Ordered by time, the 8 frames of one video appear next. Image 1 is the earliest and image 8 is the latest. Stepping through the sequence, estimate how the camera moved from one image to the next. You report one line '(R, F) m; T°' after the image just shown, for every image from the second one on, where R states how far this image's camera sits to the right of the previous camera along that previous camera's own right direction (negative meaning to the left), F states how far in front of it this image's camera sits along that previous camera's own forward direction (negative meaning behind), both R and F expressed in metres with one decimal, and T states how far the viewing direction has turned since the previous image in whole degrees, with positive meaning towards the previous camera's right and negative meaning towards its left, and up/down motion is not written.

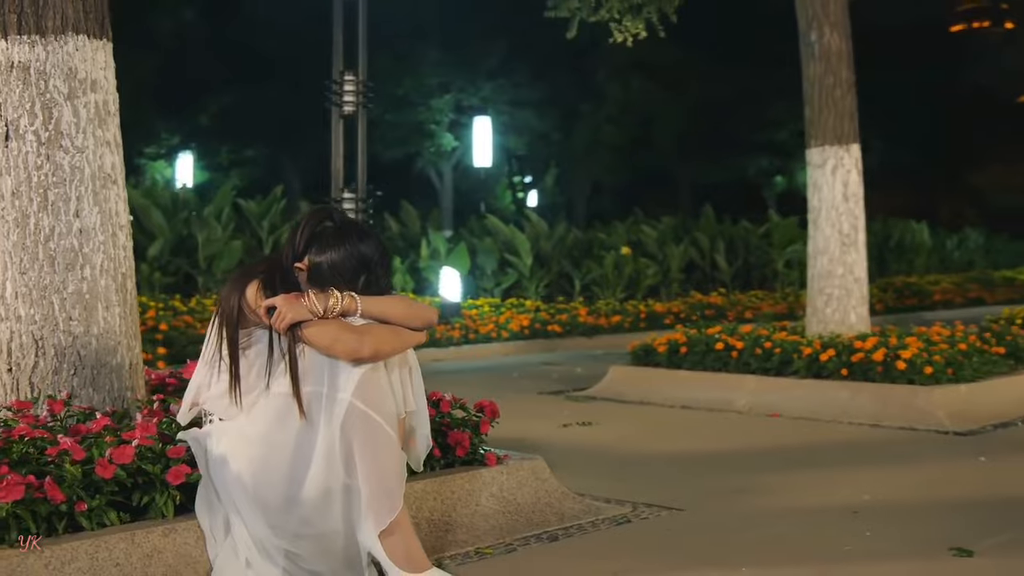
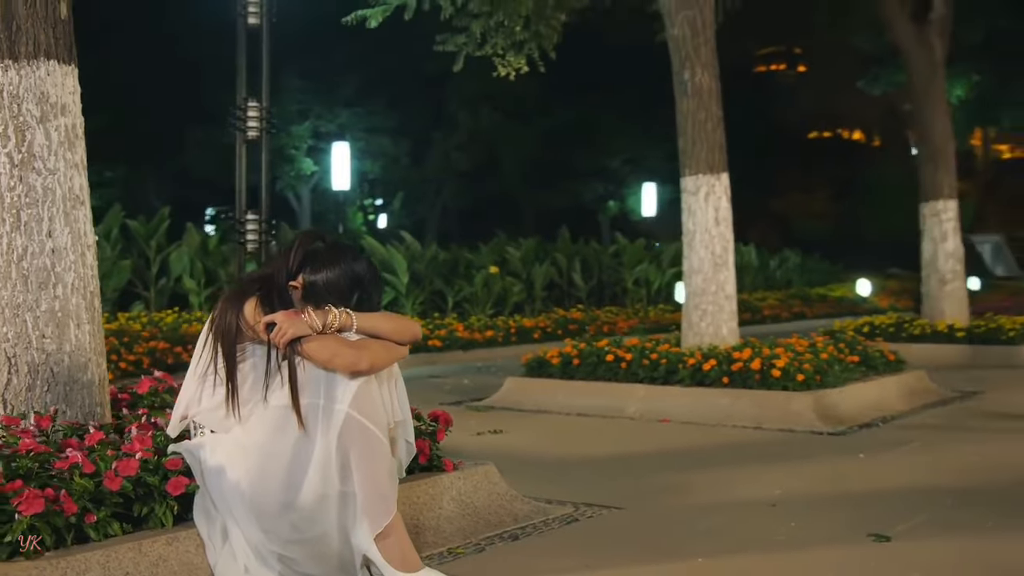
(-1.2, -0.5) m; +11°
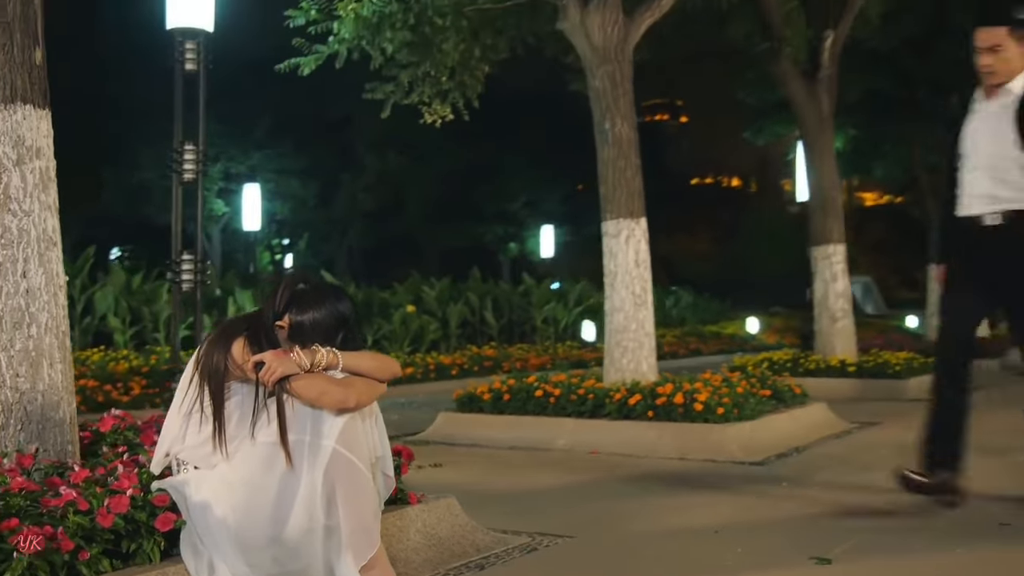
(-0.7, -0.3) m; +7°
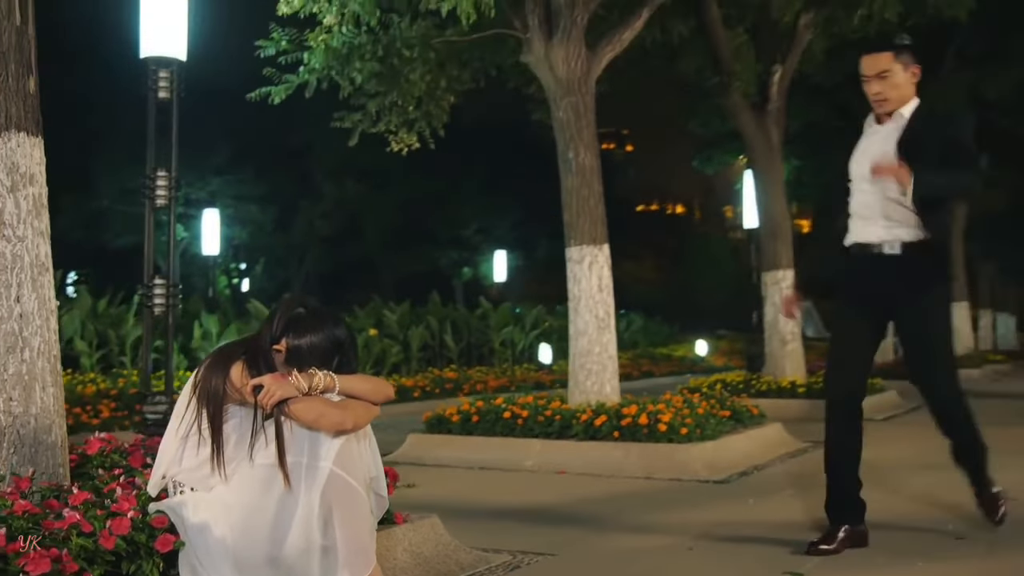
(-0.4, -0.2) m; +3°
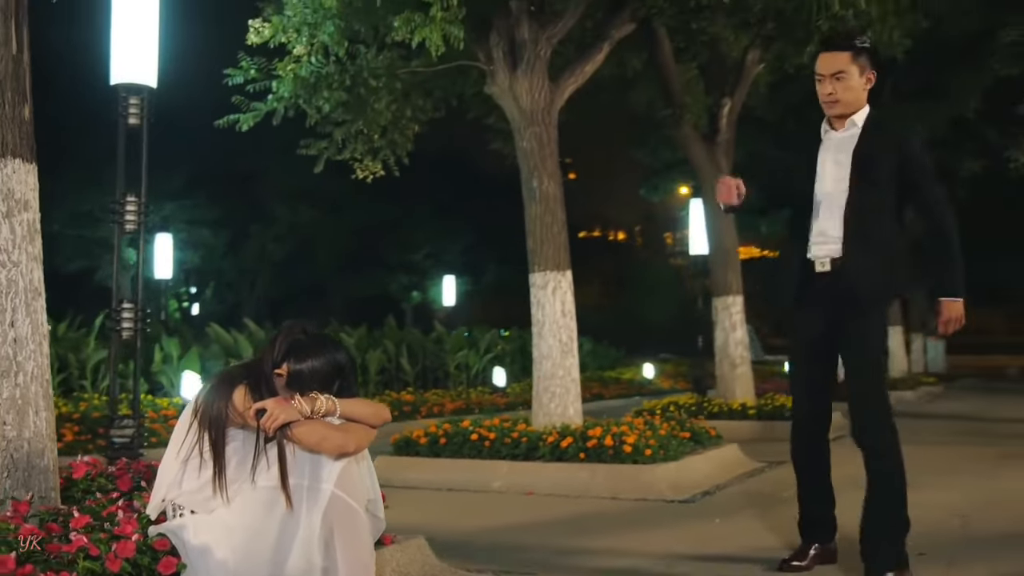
(-0.4, -0.2) m; +4°
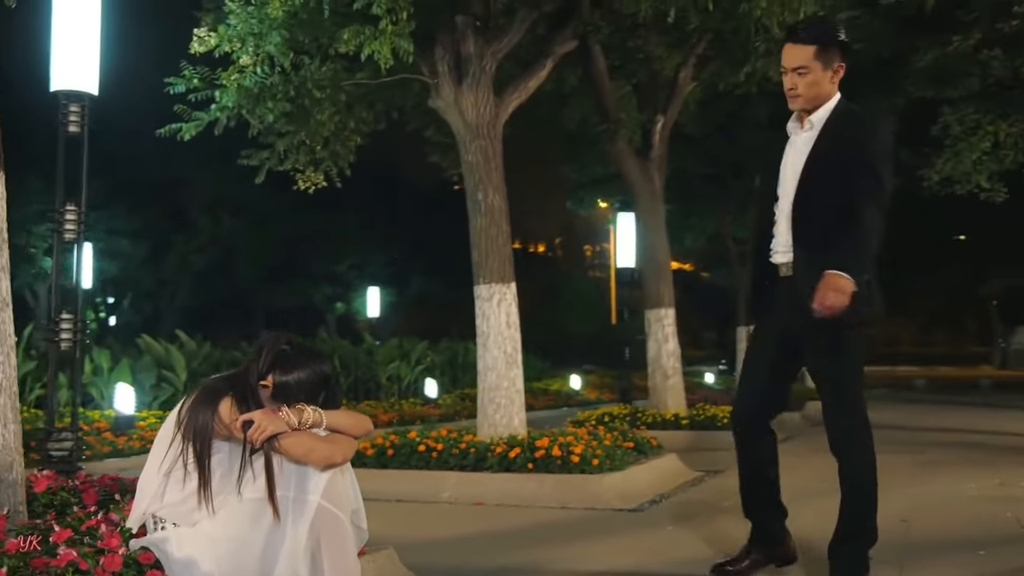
(-0.6, -0.1) m; +5°
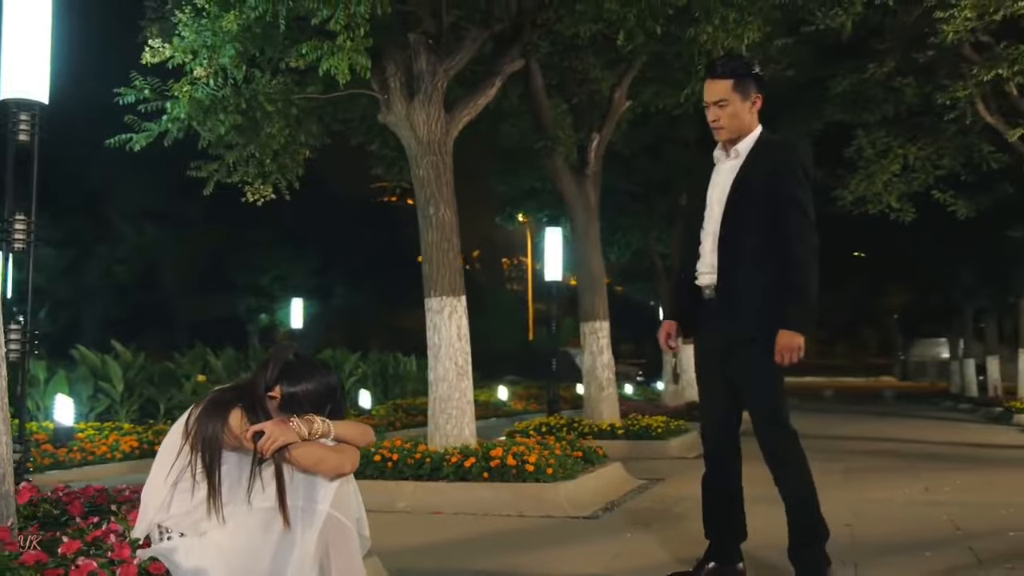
(-0.8, -0.2) m; +6°
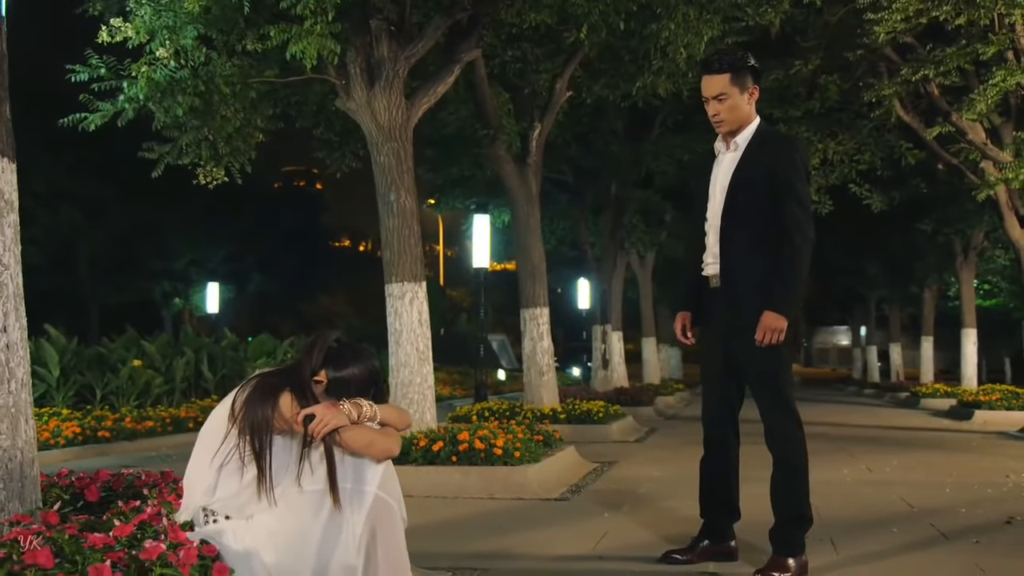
(-1.2, -0.1) m; +7°
